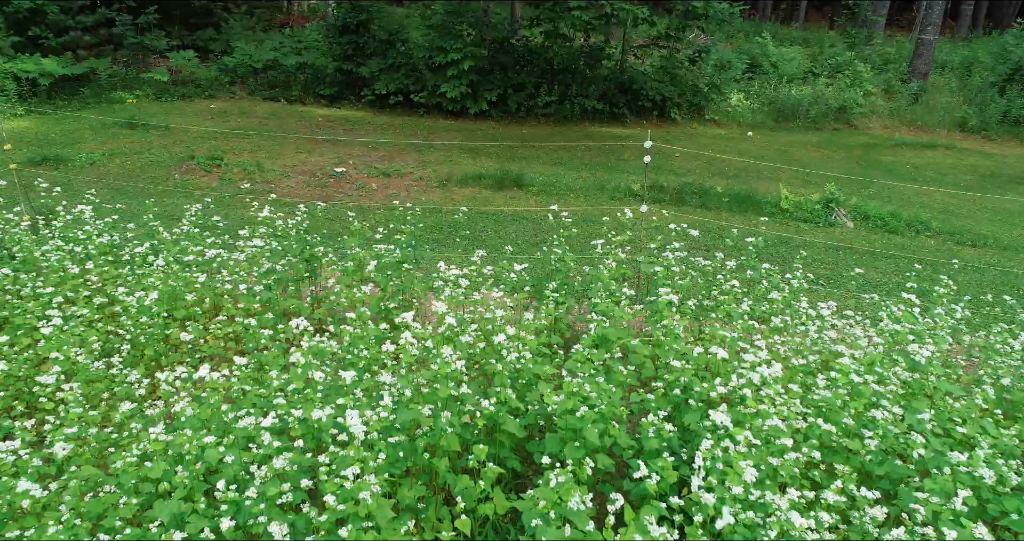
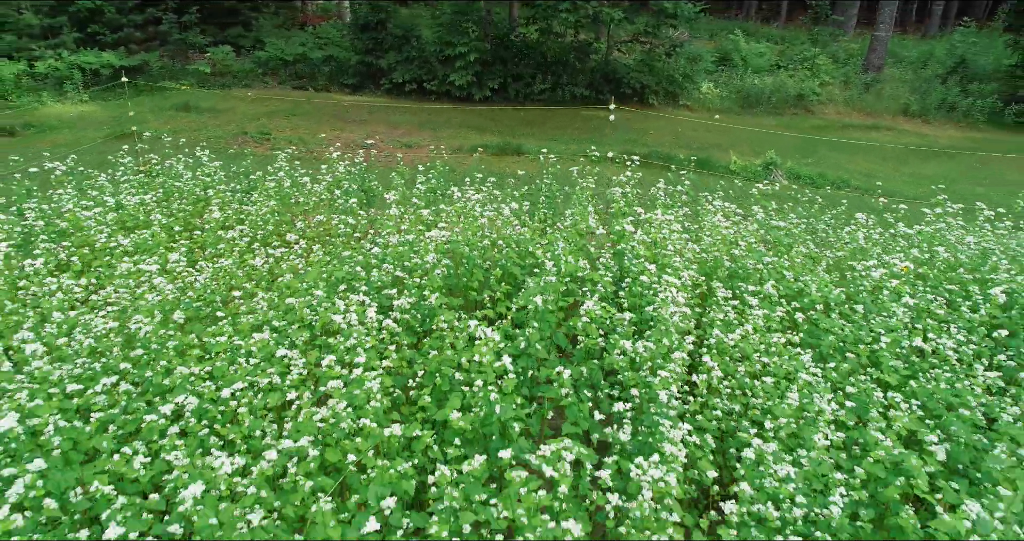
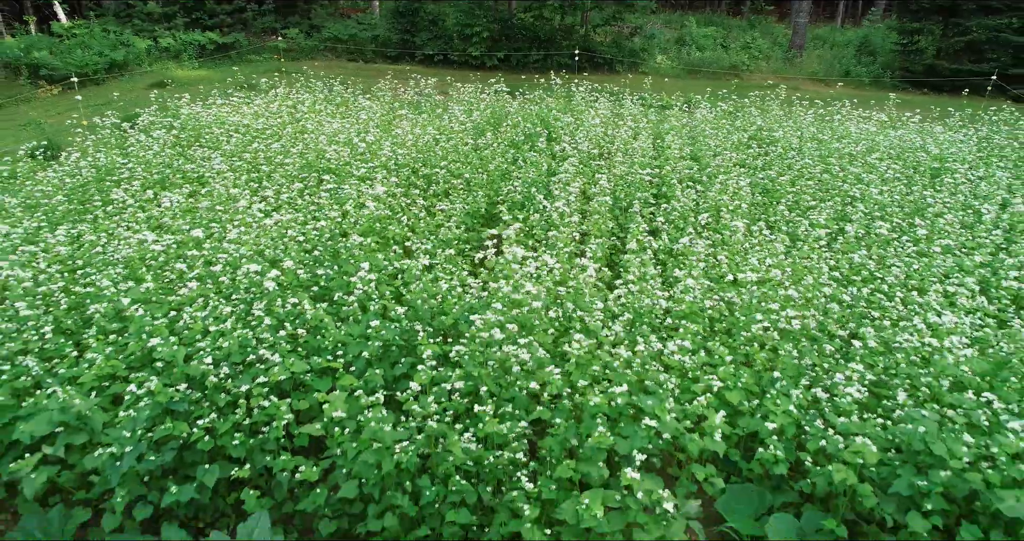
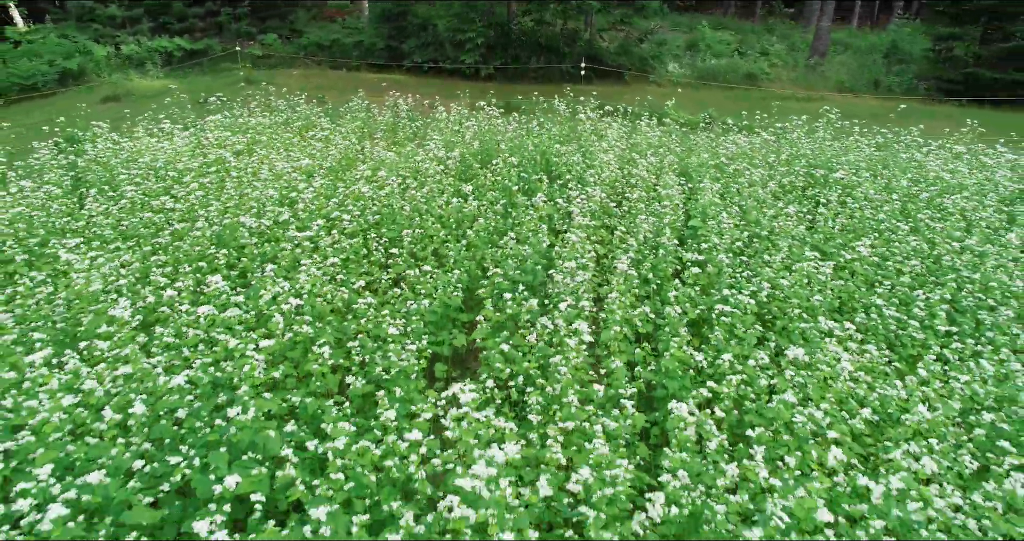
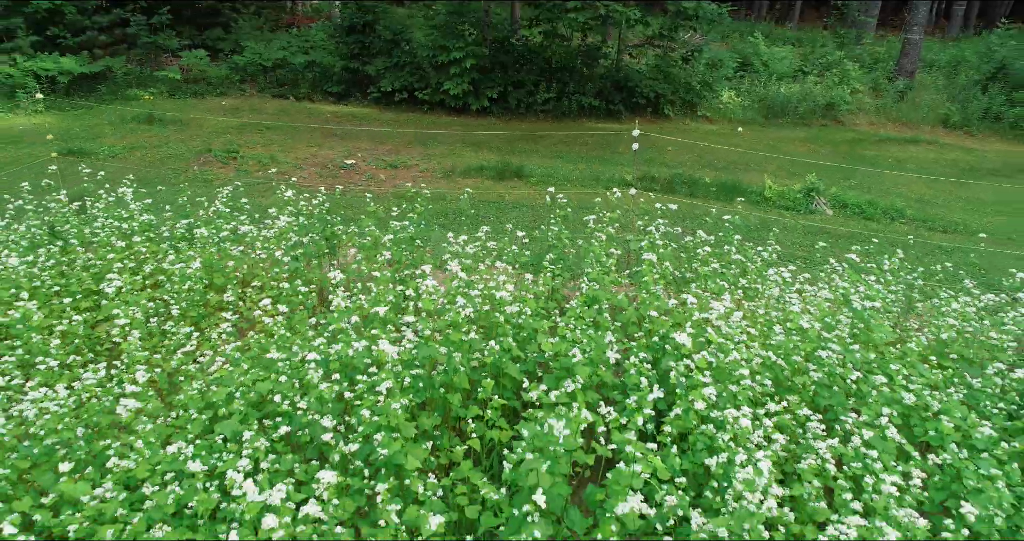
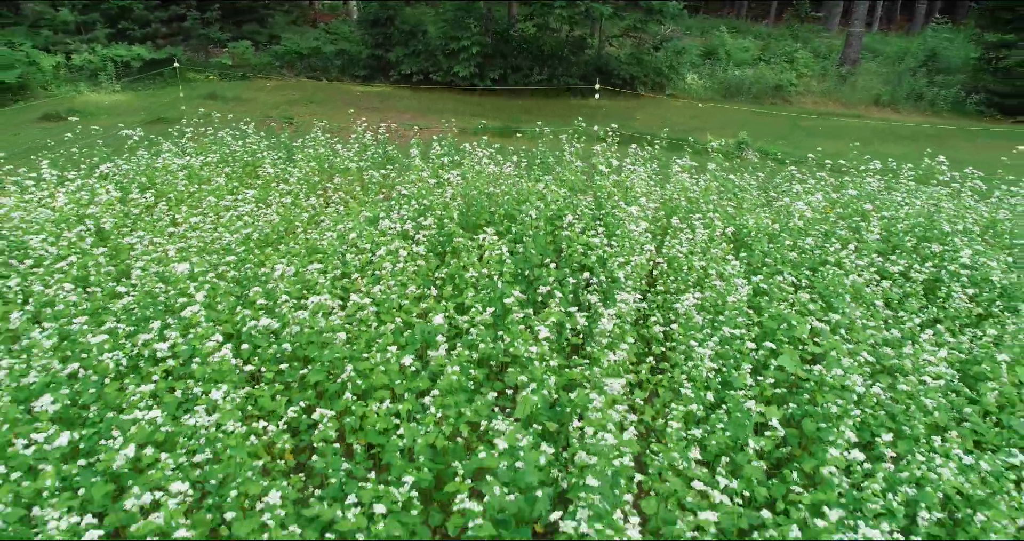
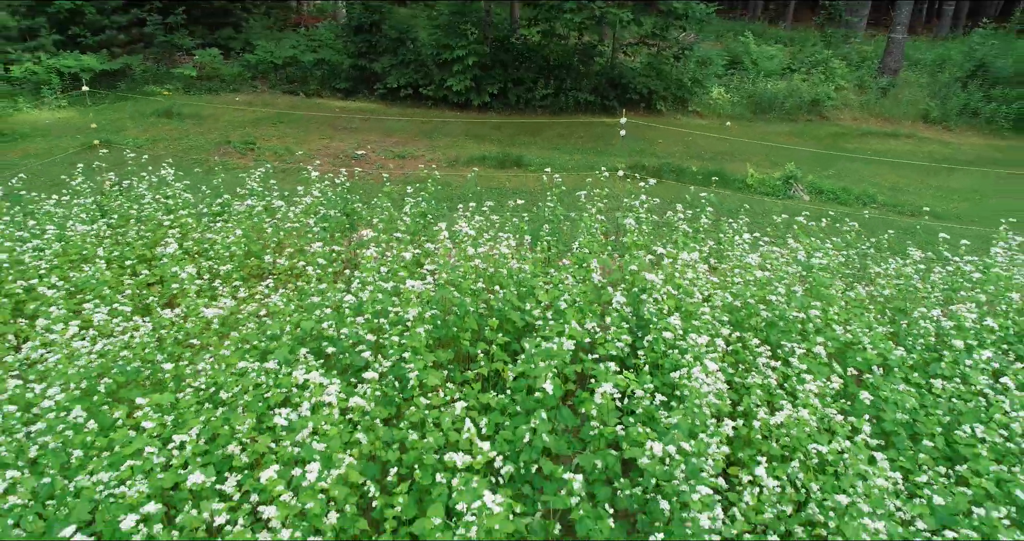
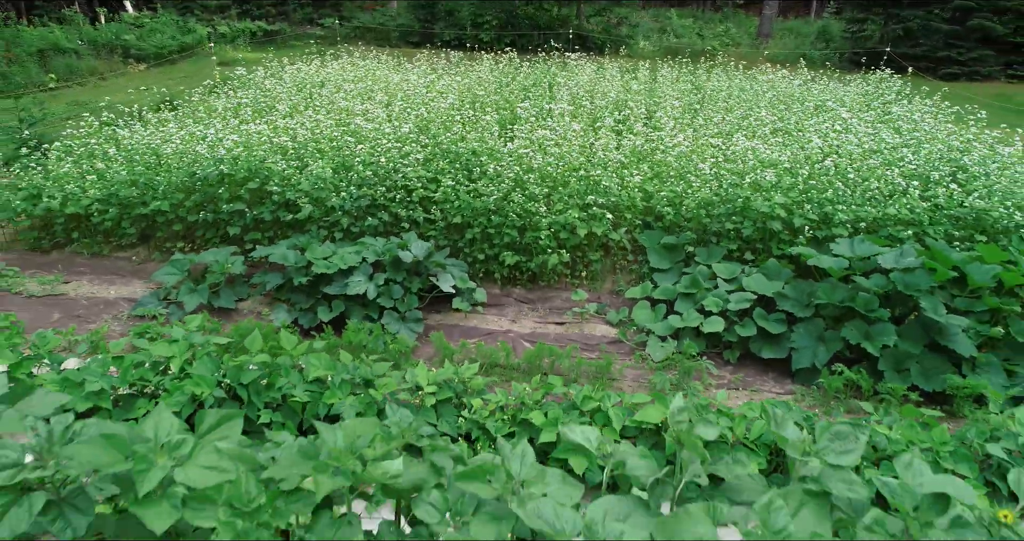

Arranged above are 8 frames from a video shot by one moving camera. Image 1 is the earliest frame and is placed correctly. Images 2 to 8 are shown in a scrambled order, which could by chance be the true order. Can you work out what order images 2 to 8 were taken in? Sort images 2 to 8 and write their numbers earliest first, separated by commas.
5, 7, 2, 6, 4, 3, 8
